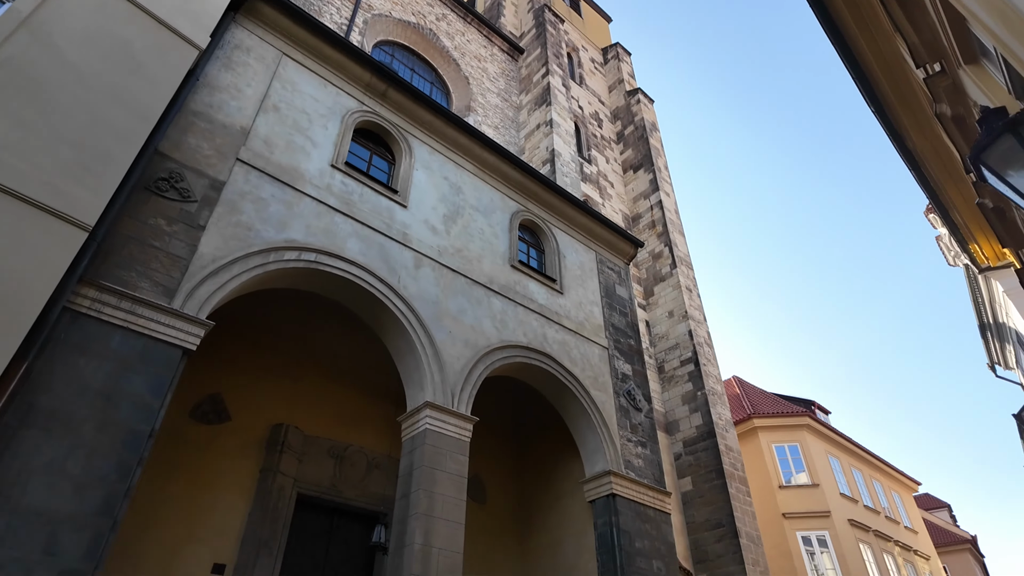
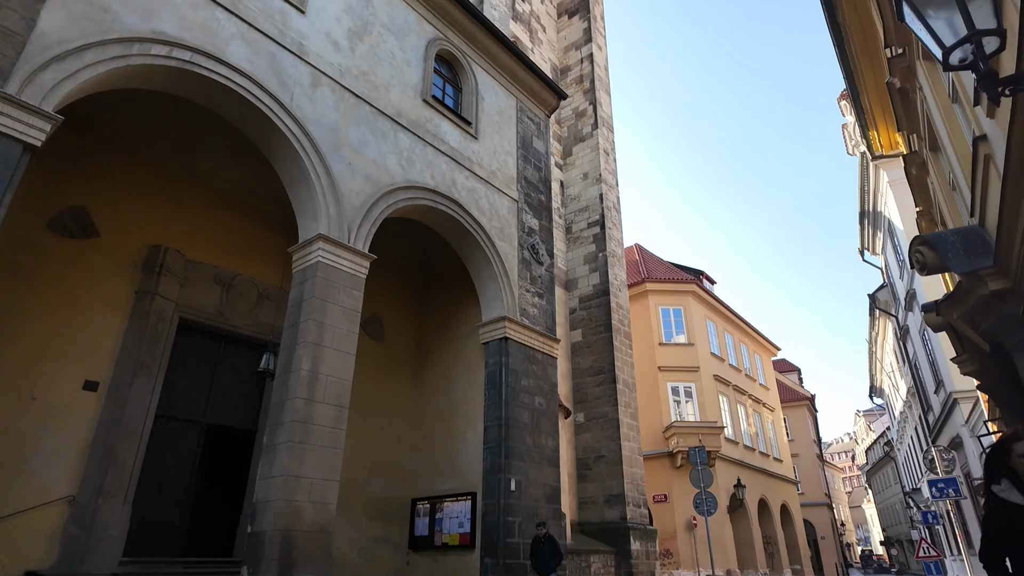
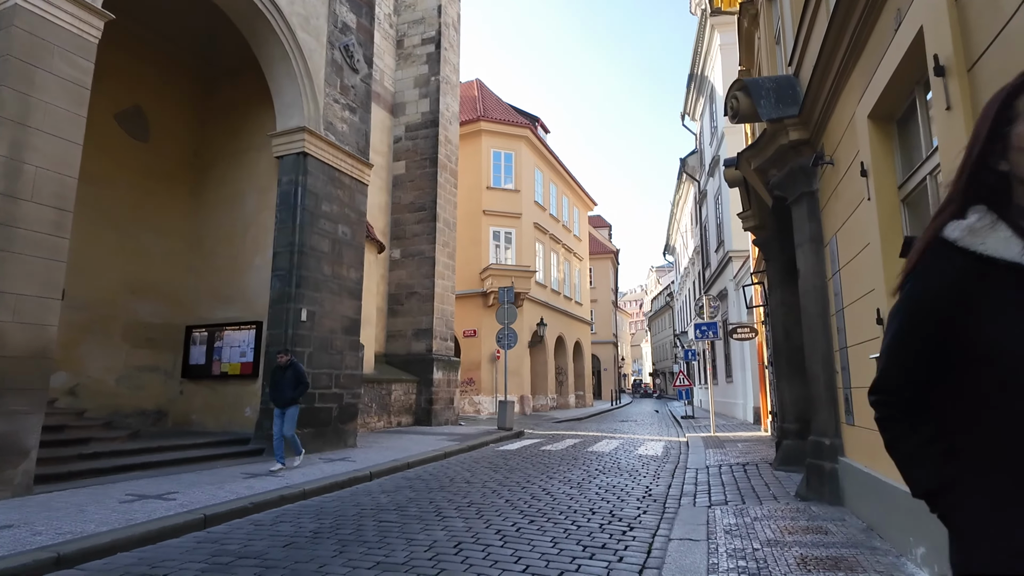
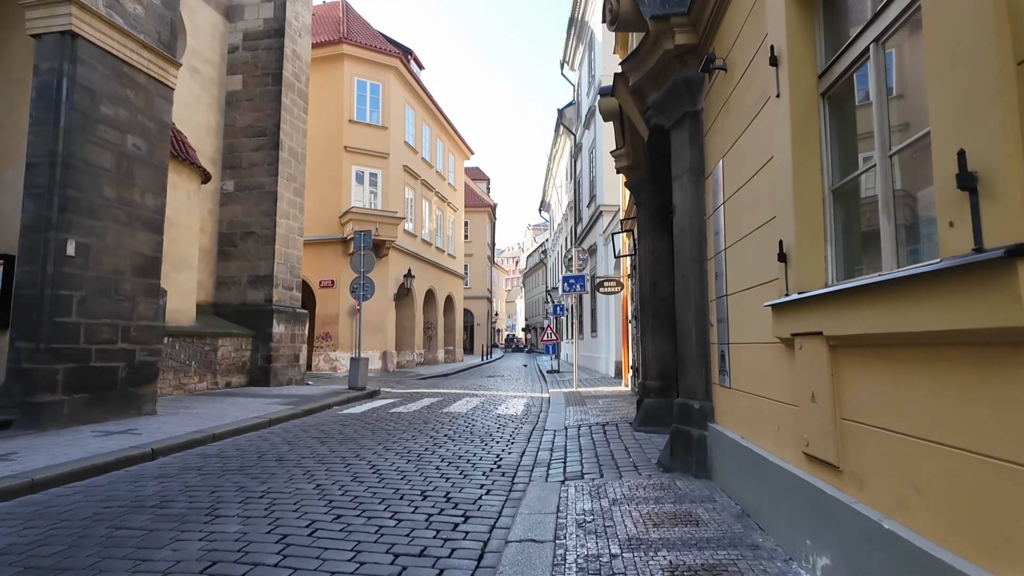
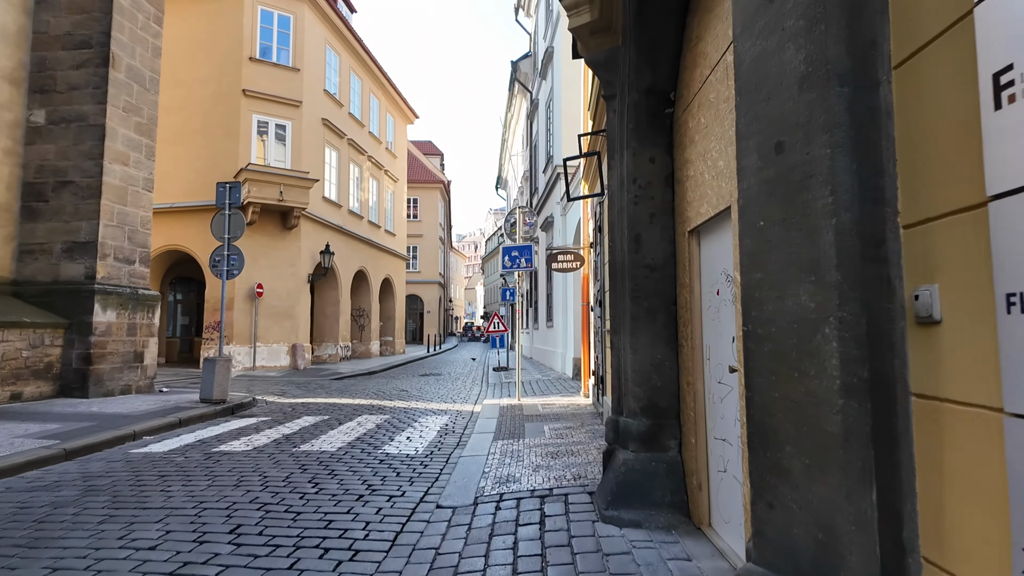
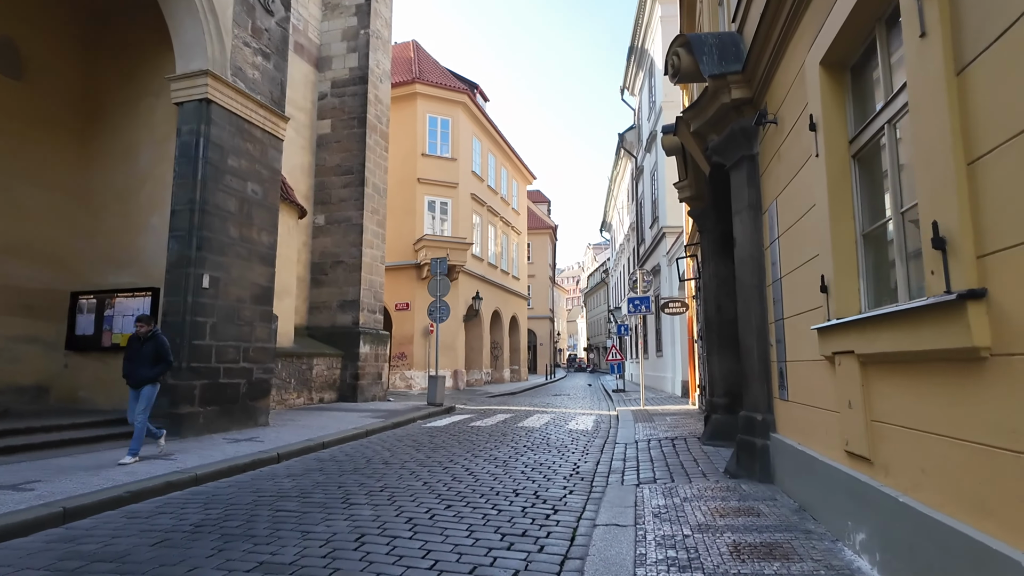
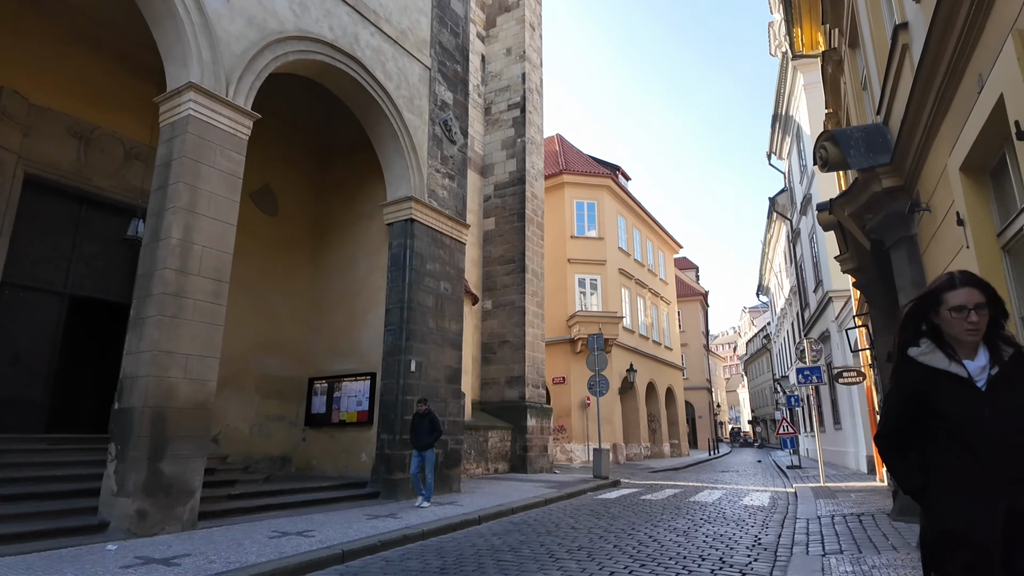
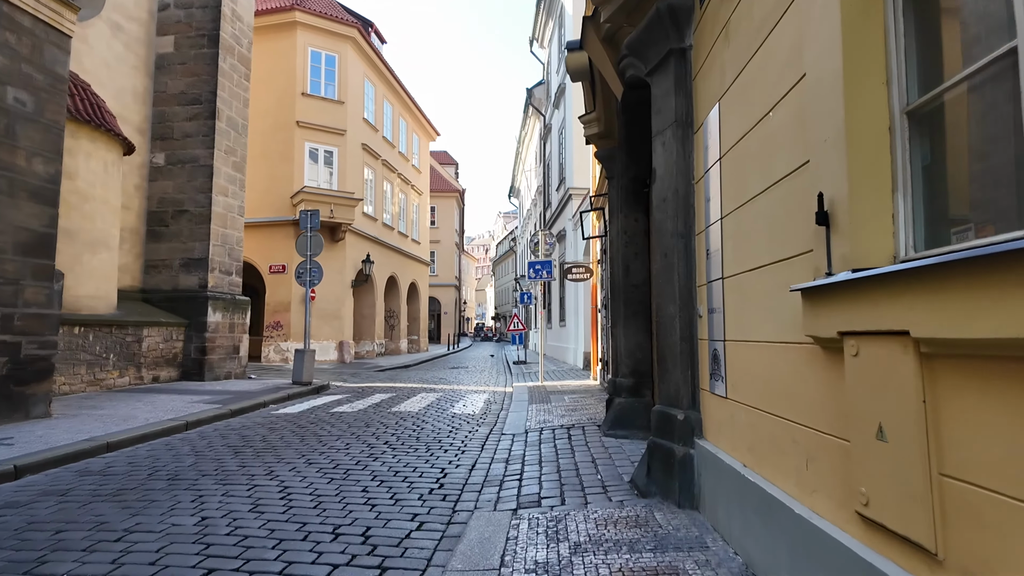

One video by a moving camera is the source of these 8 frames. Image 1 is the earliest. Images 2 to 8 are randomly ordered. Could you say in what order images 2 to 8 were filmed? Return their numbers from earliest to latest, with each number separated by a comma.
2, 7, 3, 6, 4, 8, 5
